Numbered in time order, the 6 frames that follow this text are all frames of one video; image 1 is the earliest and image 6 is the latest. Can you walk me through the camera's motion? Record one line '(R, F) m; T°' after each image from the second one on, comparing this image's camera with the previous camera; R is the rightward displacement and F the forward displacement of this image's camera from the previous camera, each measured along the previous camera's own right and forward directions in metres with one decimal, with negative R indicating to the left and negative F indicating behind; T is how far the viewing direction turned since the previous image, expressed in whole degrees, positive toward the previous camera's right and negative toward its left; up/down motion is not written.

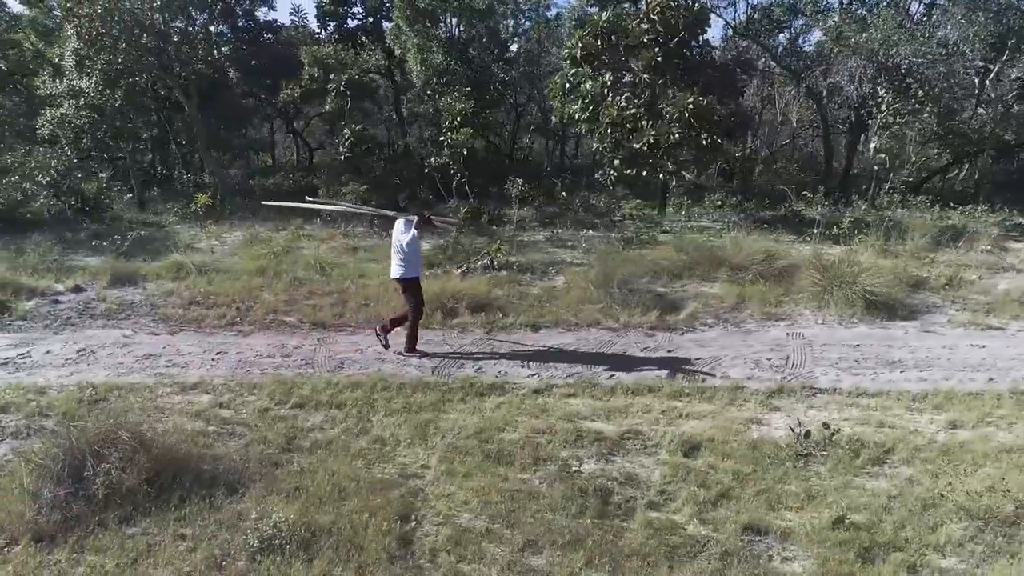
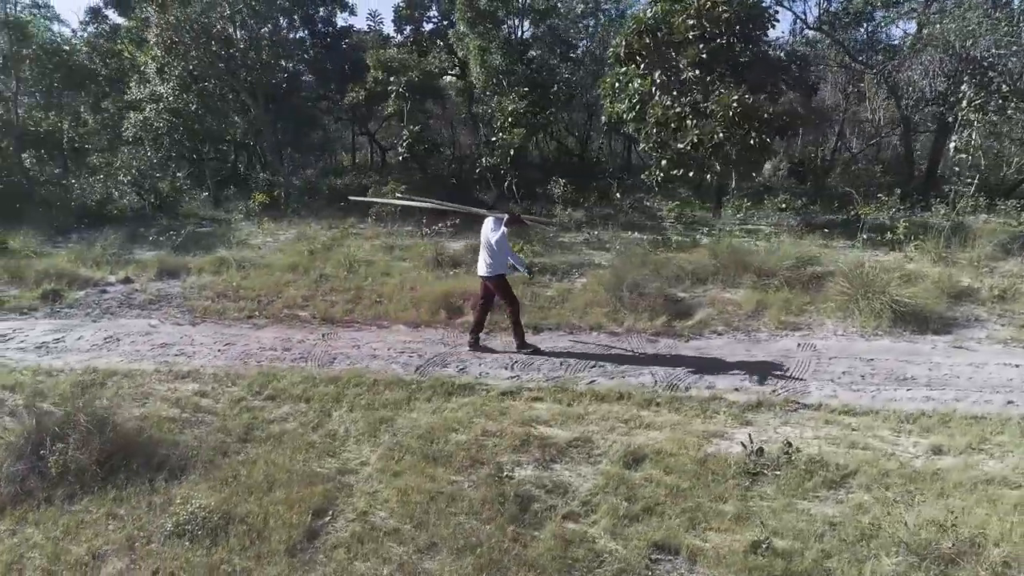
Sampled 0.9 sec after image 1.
(+0.9, +0.1) m; -8°
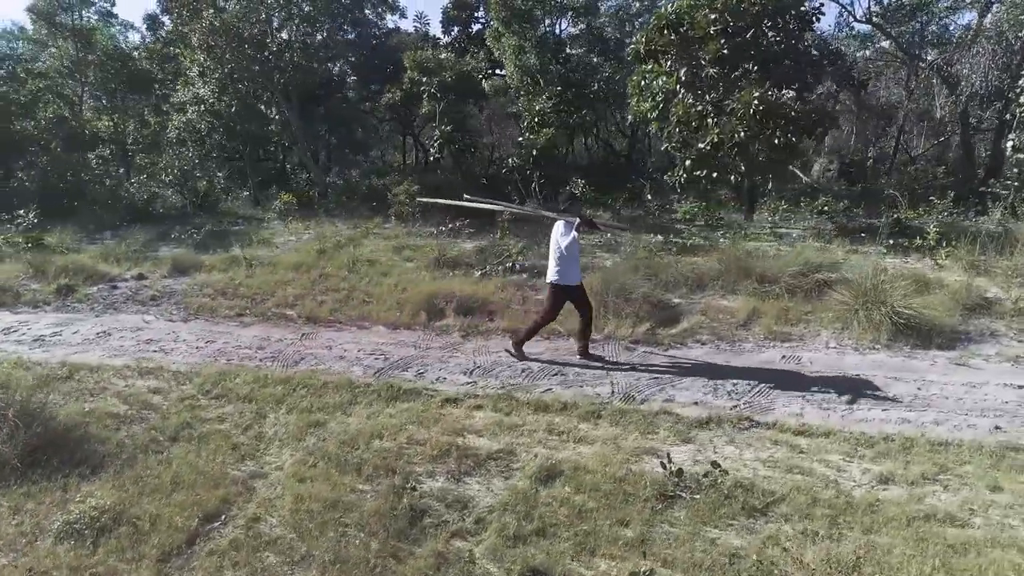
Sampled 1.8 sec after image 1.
(+0.9, +0.2) m; -6°
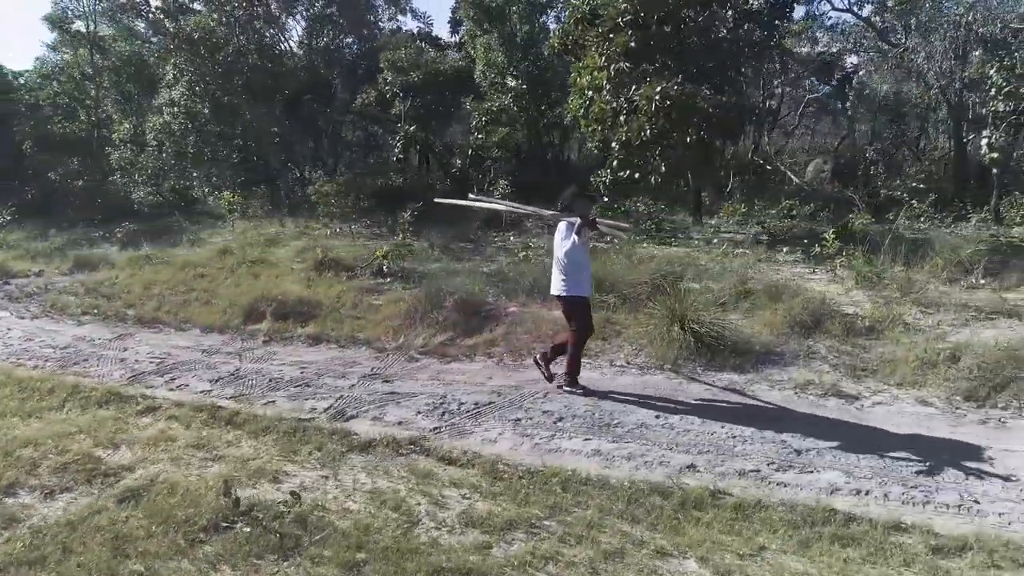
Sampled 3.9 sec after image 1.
(+2.5, +0.5) m; -7°
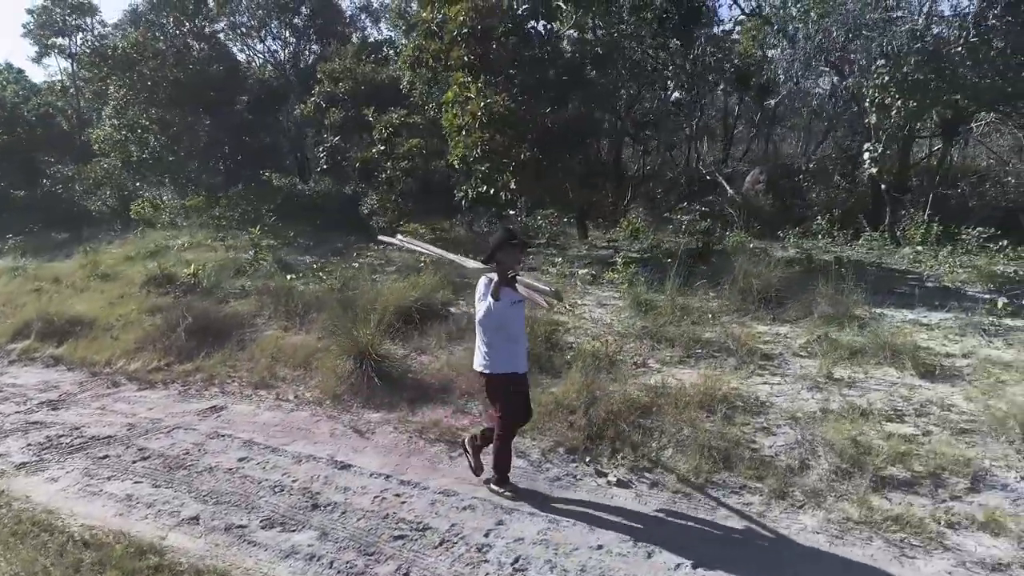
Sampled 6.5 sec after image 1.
(+3.0, +0.3) m; -5°
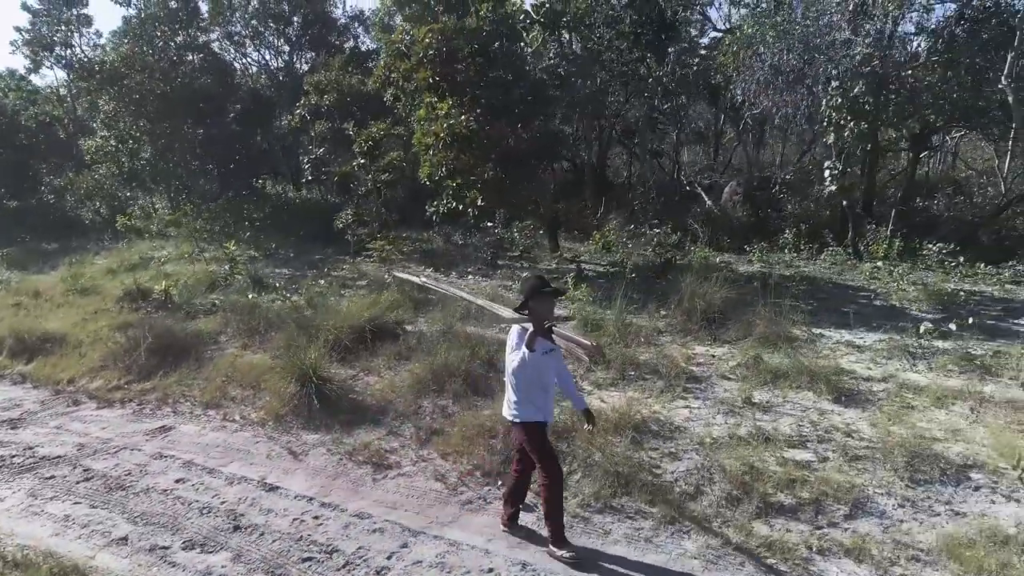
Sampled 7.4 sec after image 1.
(+0.6, -0.2) m; -1°
